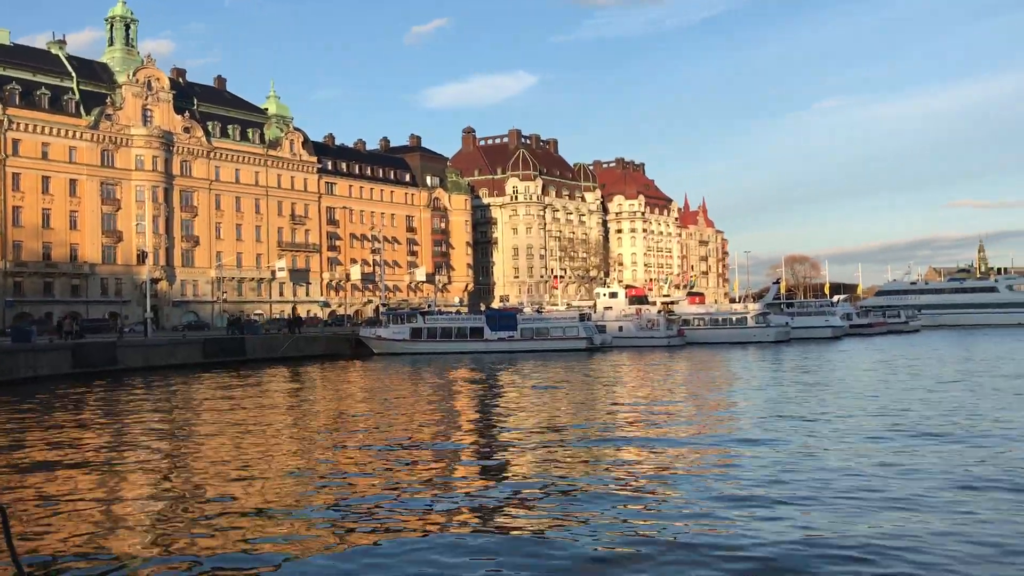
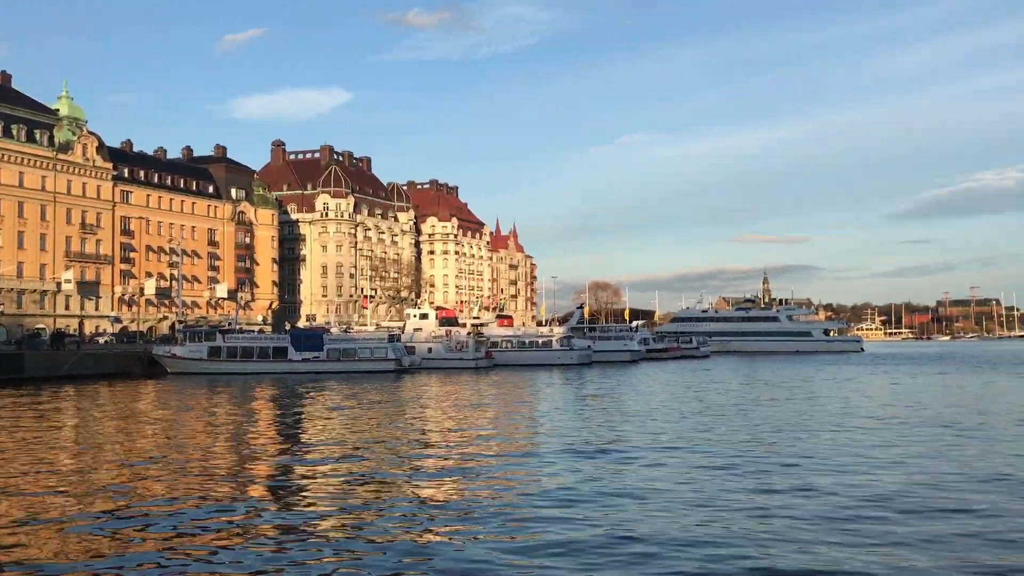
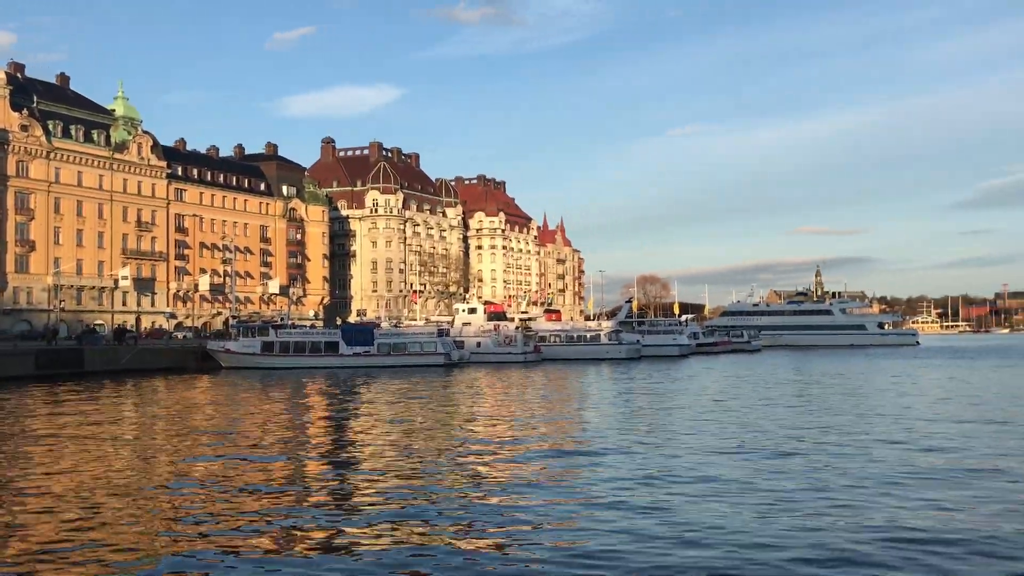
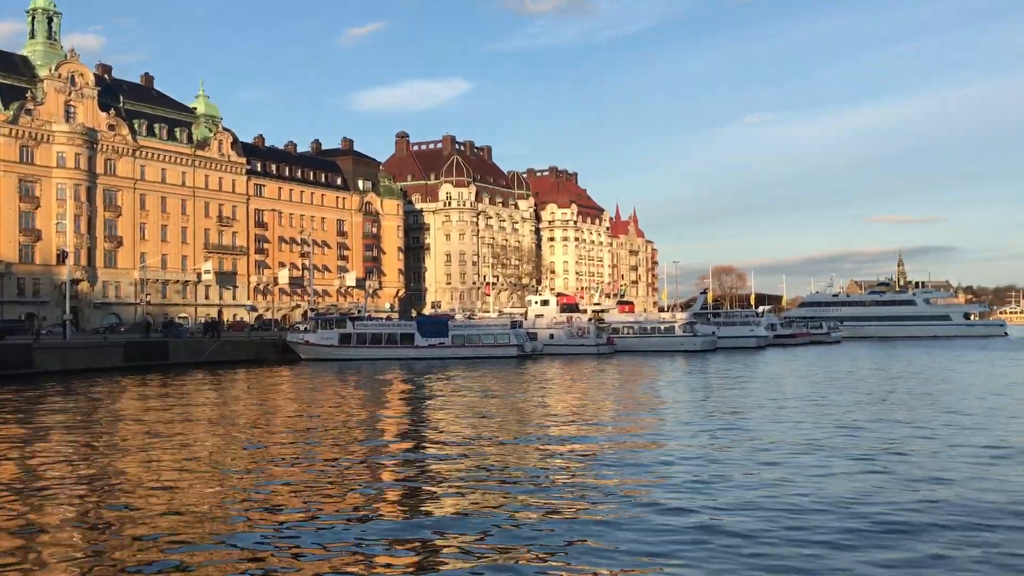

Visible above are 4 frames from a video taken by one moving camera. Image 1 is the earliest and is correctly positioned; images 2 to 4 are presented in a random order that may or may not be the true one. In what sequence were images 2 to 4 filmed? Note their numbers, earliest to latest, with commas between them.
4, 3, 2
